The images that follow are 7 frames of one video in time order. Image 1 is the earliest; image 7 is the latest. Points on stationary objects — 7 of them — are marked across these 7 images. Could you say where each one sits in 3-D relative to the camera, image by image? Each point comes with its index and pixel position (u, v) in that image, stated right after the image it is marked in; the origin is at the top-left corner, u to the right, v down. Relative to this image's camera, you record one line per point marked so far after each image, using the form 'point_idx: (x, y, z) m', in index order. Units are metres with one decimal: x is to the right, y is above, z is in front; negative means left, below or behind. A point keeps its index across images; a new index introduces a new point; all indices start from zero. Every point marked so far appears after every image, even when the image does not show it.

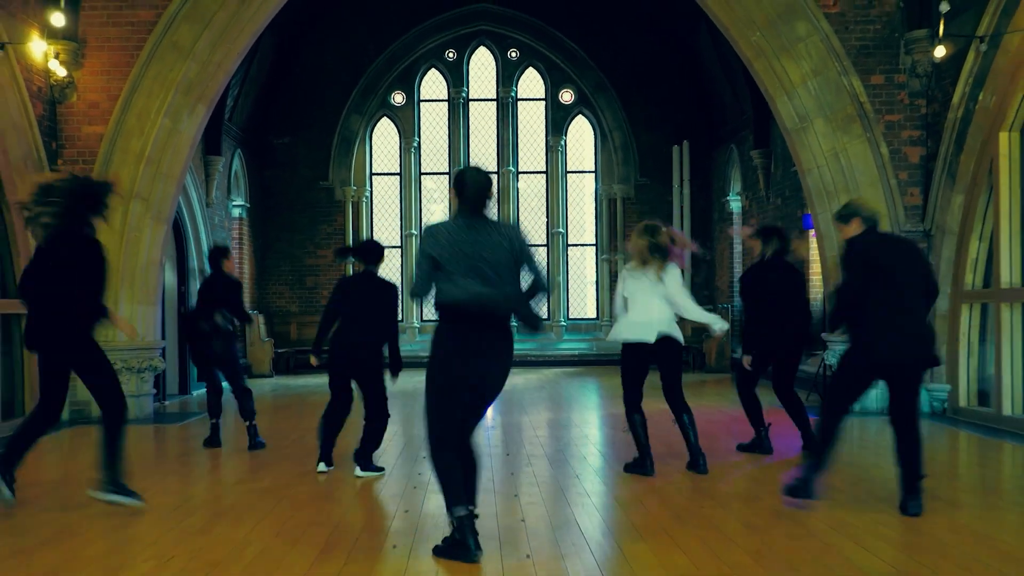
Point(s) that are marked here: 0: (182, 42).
0: (-2.8, +2.1, +7.0) m
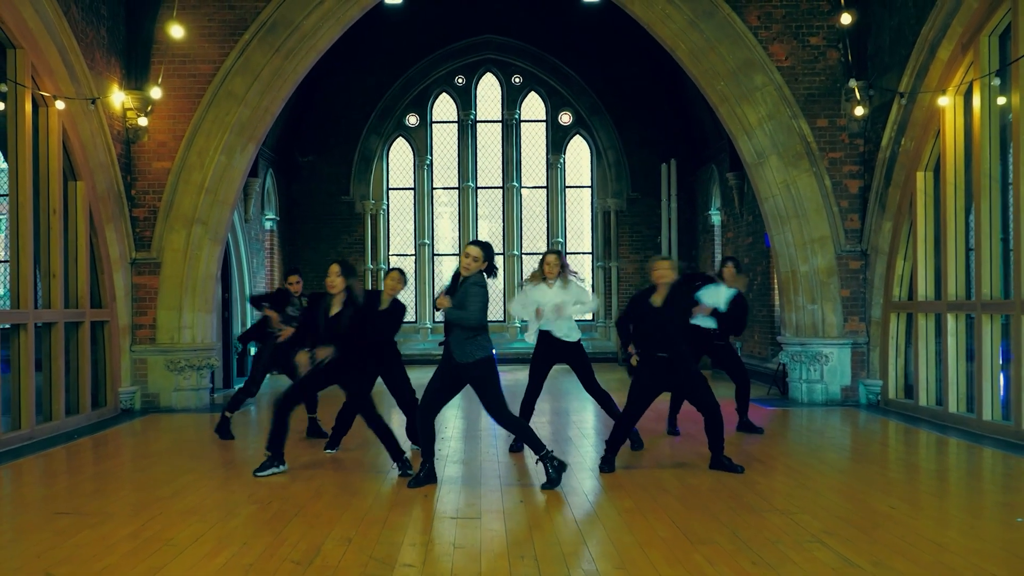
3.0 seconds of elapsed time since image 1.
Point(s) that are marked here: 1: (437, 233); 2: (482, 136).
0: (-2.8, +2.0, +8.3) m
1: (-1.3, +1.0, +14.4) m
2: (-0.5, +2.6, +14.4) m
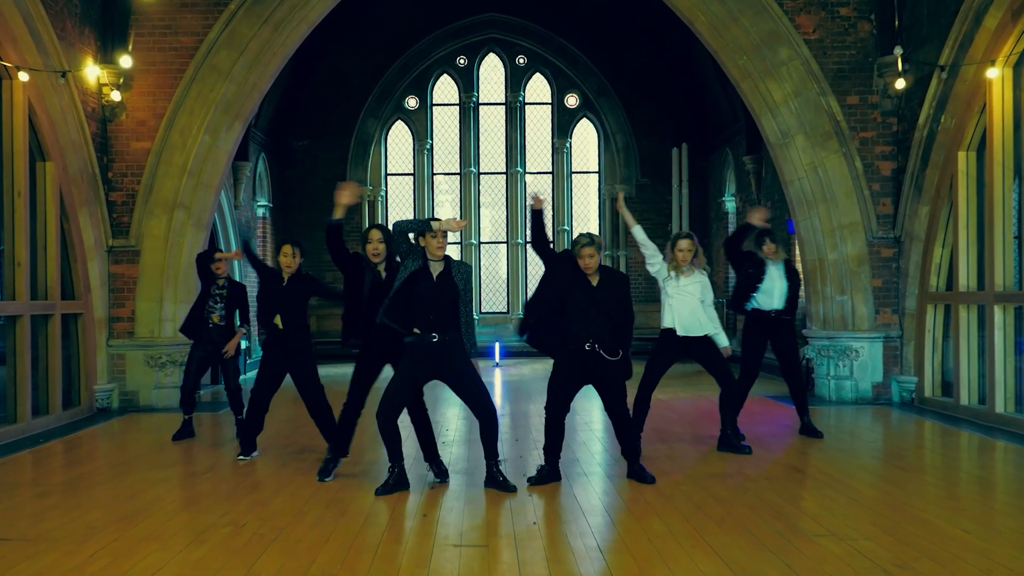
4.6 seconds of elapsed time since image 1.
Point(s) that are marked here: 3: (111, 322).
0: (-2.7, +2.1, +7.7) m
1: (-1.3, +1.1, +13.8) m
2: (-0.5, +2.8, +13.8) m
3: (-3.8, -0.3, +7.7) m
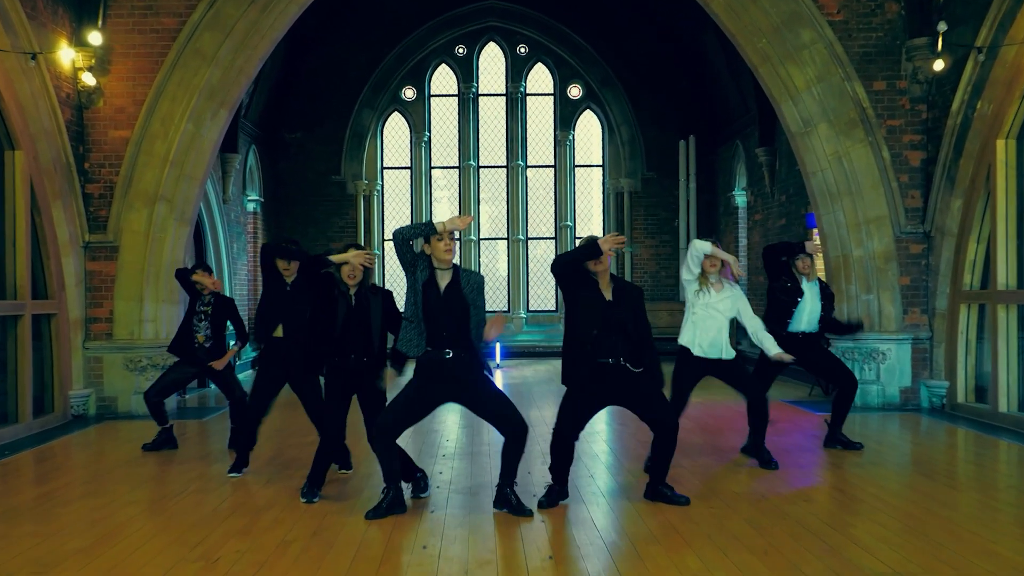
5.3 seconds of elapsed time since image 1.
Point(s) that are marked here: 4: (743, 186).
0: (-2.7, +2.1, +7.2) m
1: (-1.2, +1.2, +13.3) m
2: (-0.4, +2.8, +13.3) m
3: (-3.7, -0.3, +7.2) m
4: (+3.2, +1.4, +11.6) m
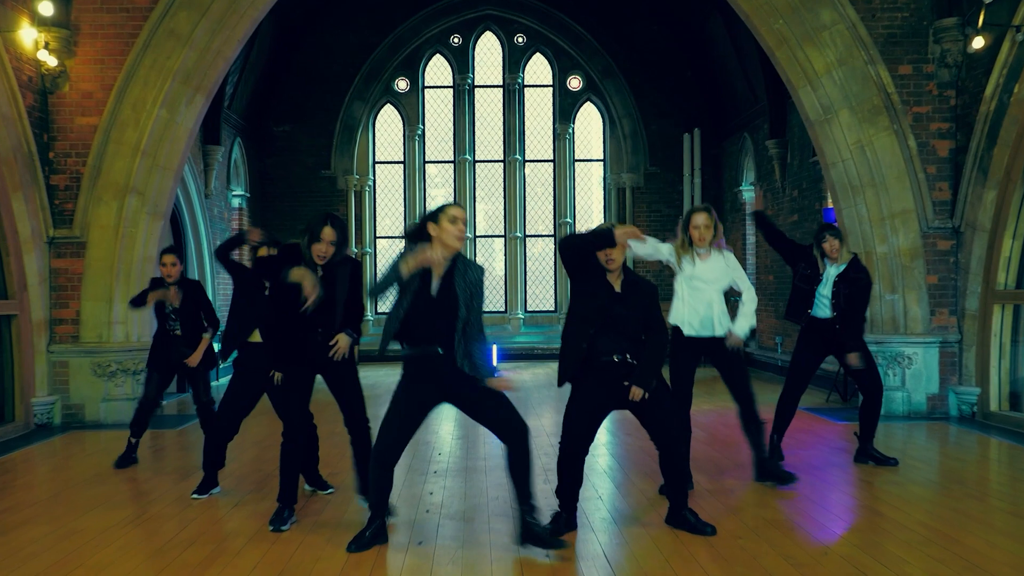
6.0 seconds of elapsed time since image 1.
0: (-2.7, +2.1, +6.7) m
1: (-1.3, +1.2, +12.8) m
2: (-0.5, +2.9, +12.8) m
3: (-3.7, -0.3, +6.7) m
4: (+3.2, +1.4, +11.1) m
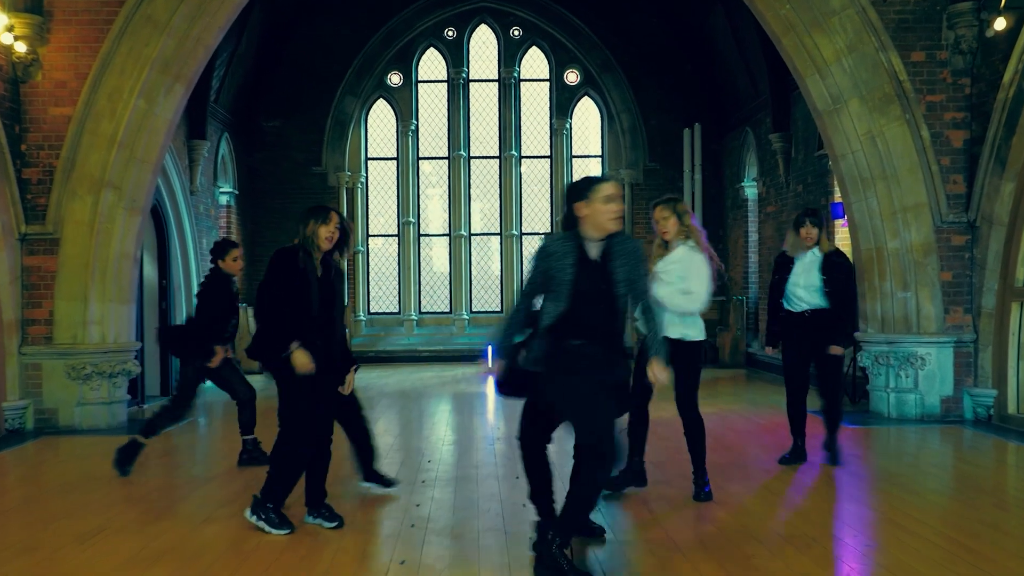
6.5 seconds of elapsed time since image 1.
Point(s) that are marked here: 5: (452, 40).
0: (-2.8, +2.1, +6.4) m
1: (-1.3, +1.2, +12.5) m
2: (-0.6, +2.9, +12.5) m
3: (-3.8, -0.3, +6.4) m
4: (+3.2, +1.5, +10.8) m
5: (-0.9, +3.7, +12.3) m
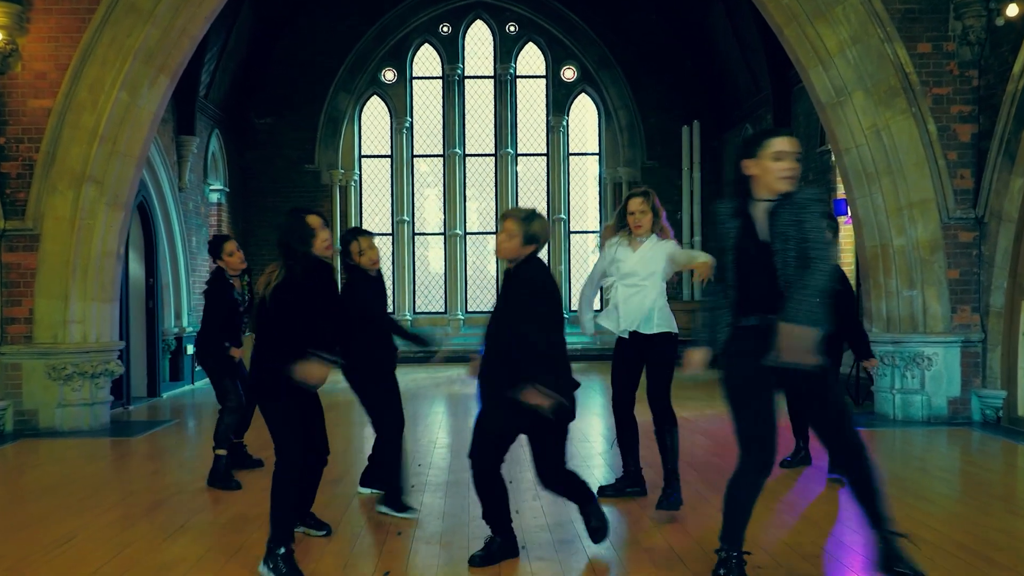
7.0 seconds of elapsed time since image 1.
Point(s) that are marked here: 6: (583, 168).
0: (-2.8, +2.1, +6.2) m
1: (-1.4, +1.2, +12.3) m
2: (-0.6, +2.9, +12.3) m
3: (-3.8, -0.3, +6.2) m
4: (+3.1, +1.5, +10.6) m
5: (-0.9, +3.7, +12.1) m
6: (+1.1, +1.8, +12.3) m
